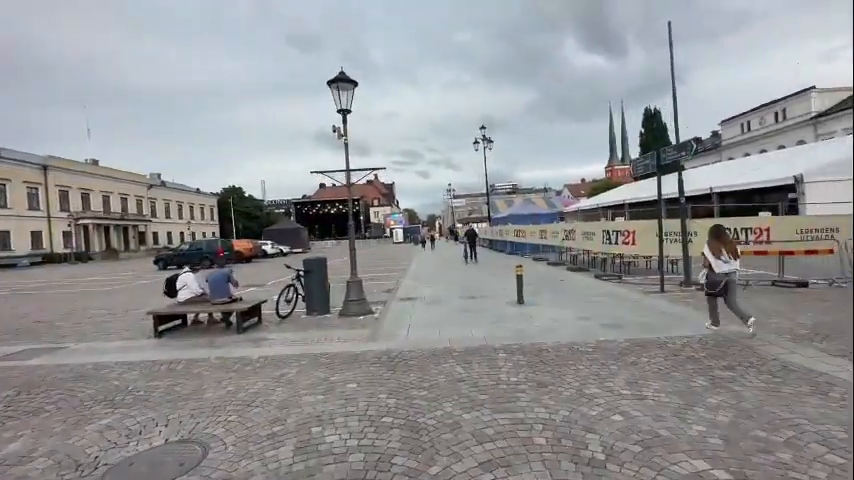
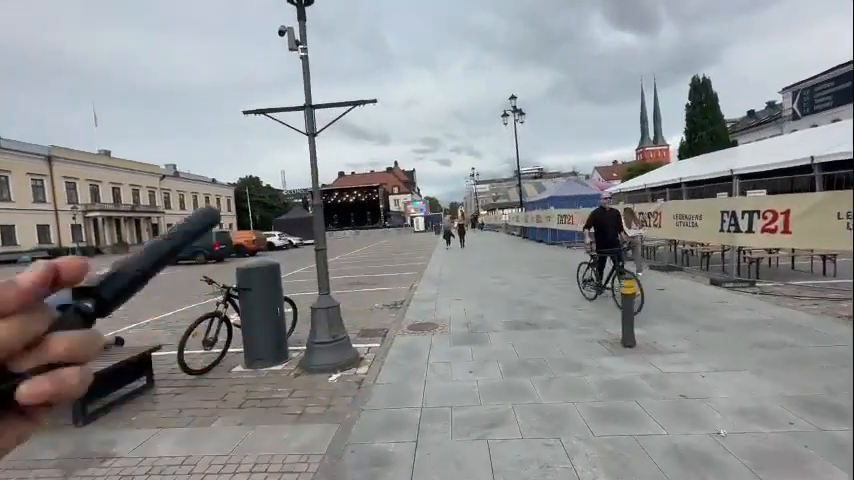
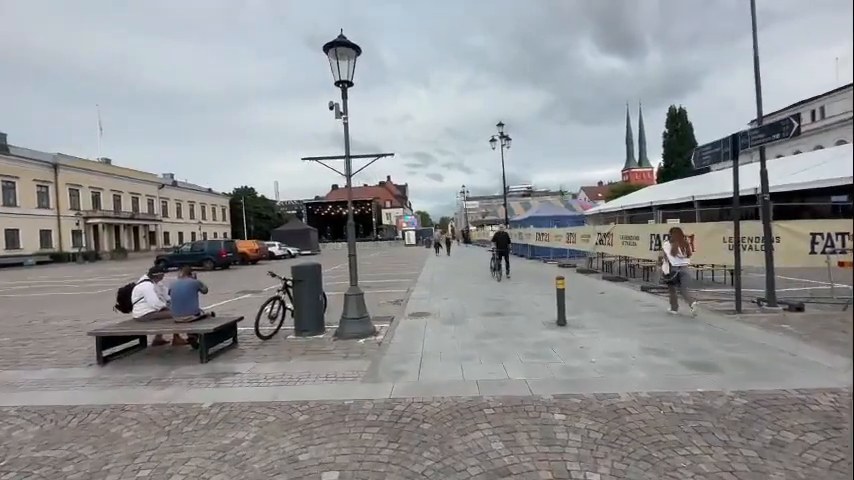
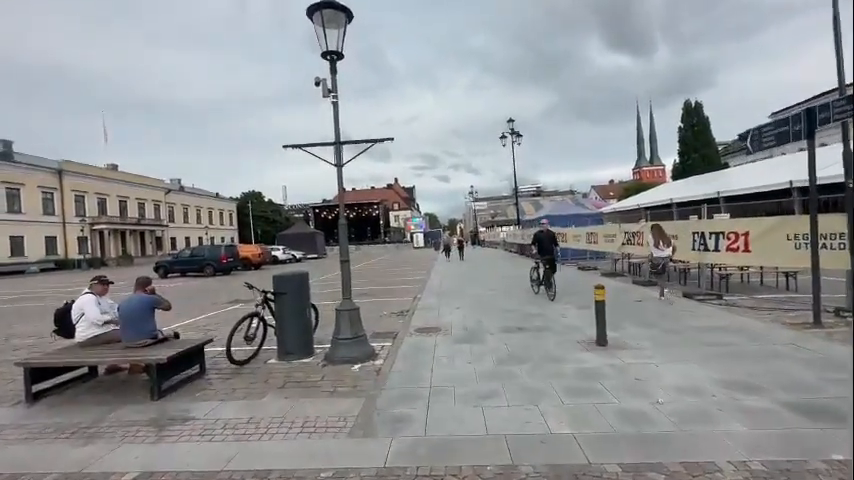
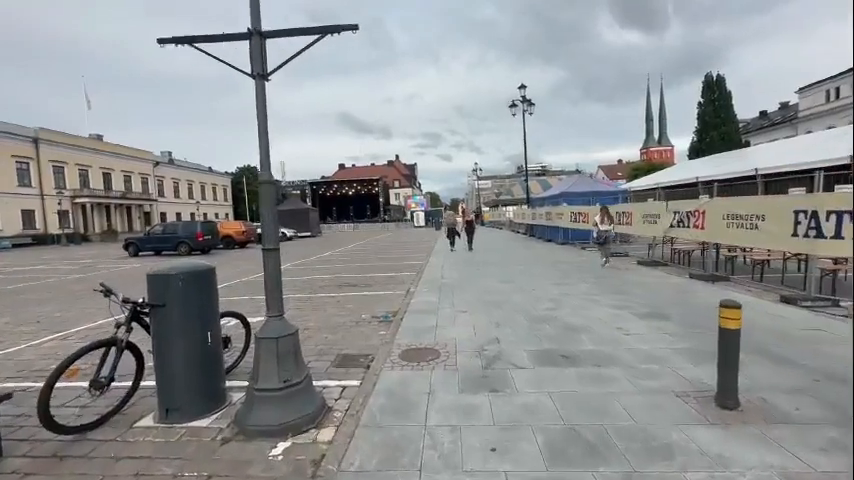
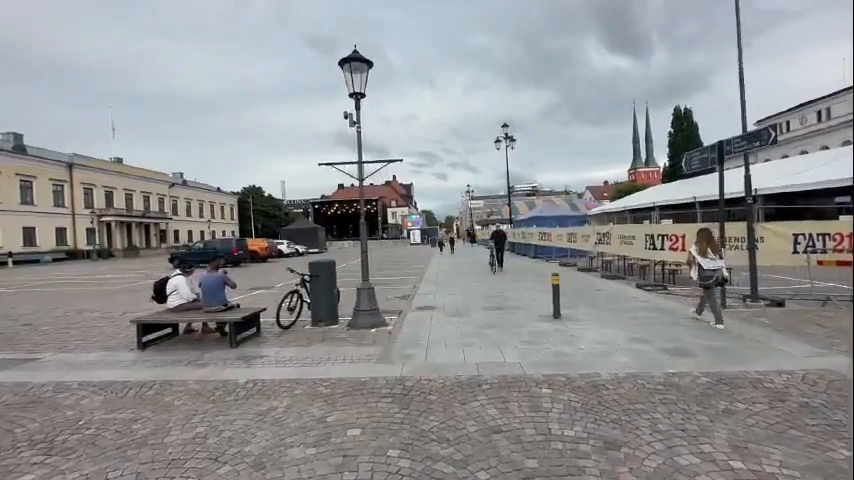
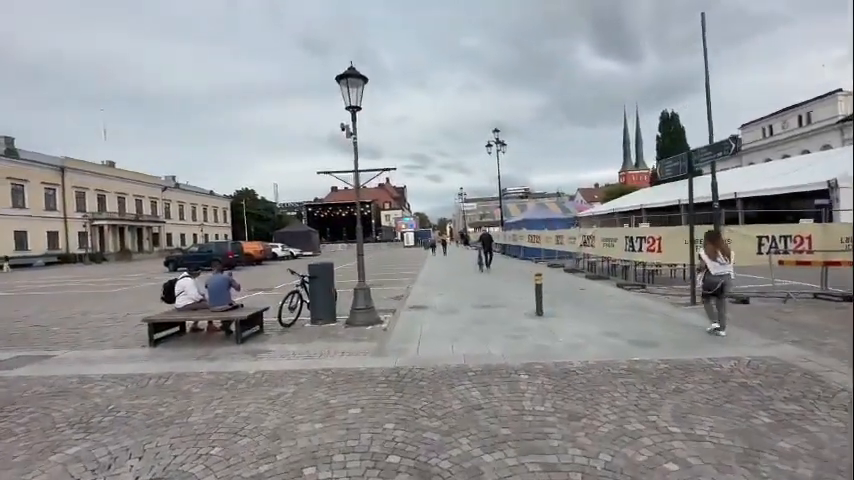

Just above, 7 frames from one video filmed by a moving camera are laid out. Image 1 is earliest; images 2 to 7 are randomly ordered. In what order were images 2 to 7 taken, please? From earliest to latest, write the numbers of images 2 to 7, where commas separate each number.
7, 6, 3, 4, 2, 5
